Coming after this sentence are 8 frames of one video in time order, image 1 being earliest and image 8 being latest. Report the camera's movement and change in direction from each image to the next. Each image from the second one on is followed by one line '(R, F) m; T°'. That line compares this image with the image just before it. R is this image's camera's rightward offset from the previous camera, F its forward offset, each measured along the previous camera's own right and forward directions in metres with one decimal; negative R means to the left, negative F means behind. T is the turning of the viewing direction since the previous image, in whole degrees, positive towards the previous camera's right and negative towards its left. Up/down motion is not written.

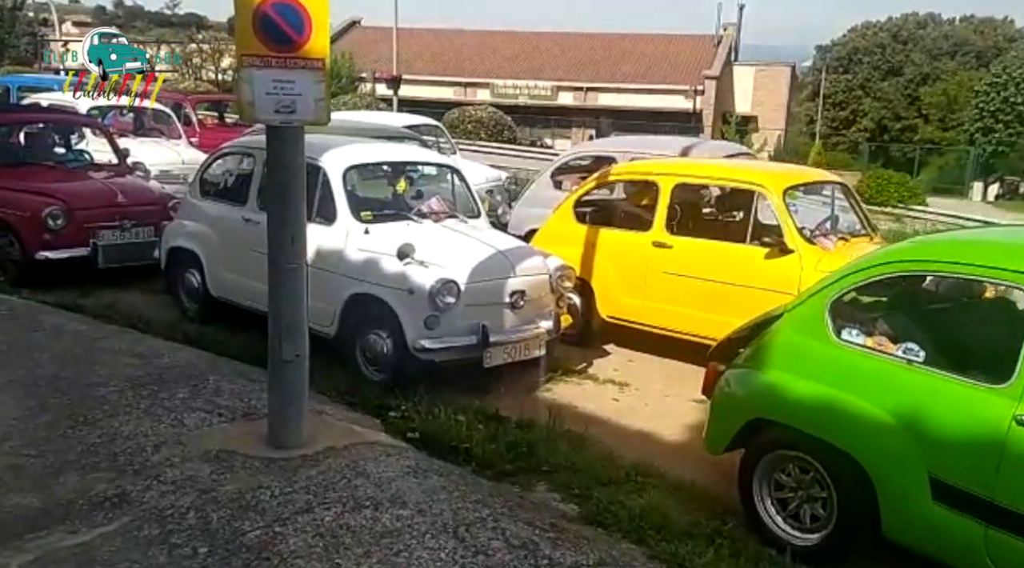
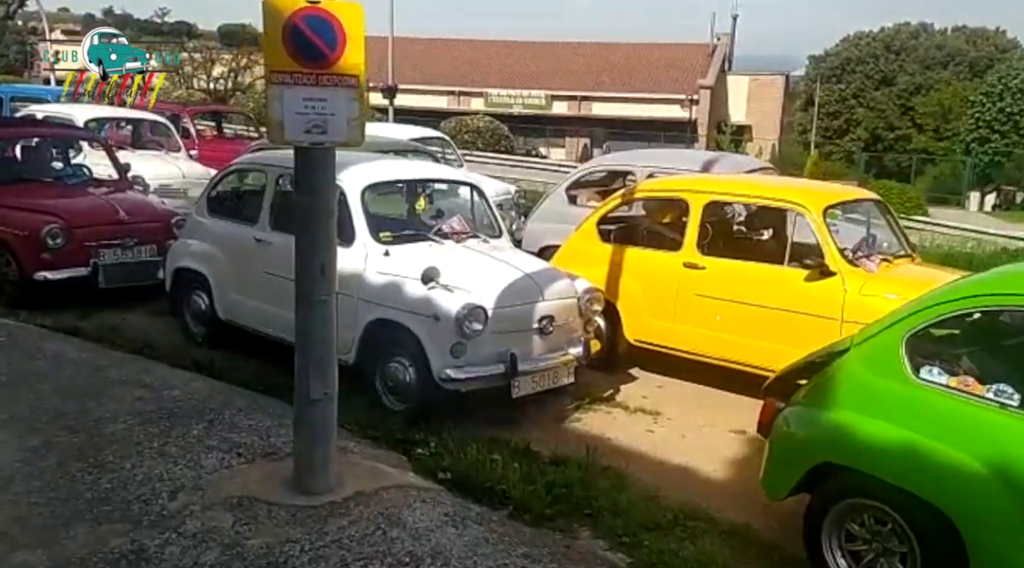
(-0.2, +0.3) m; +1°
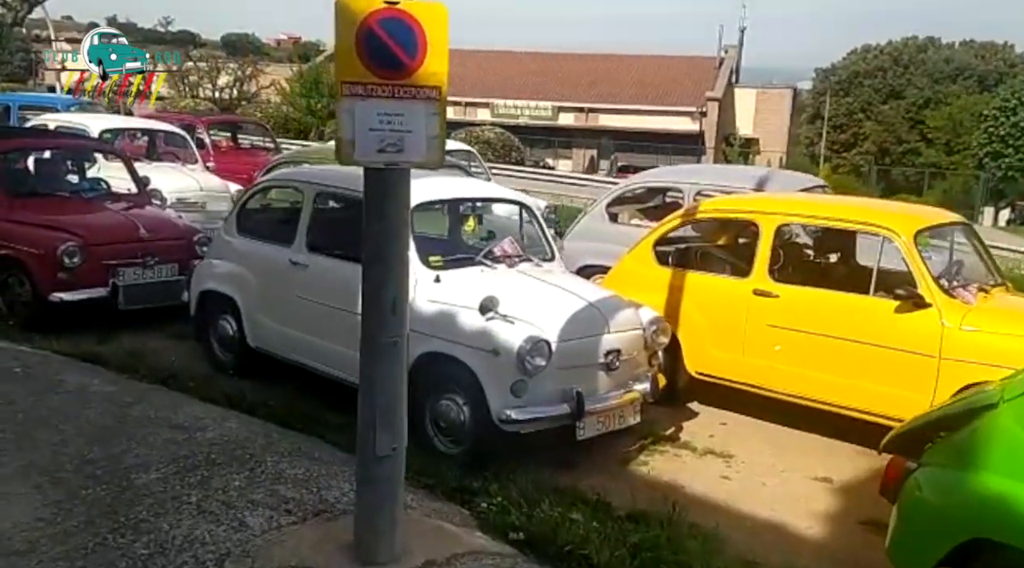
(-0.4, +0.5) m; 0°
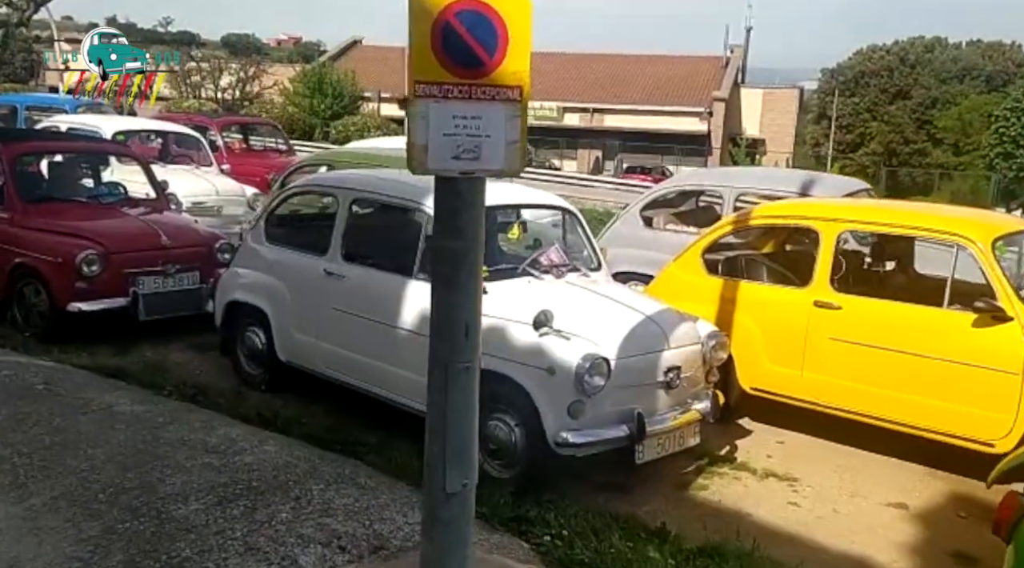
(-0.3, +0.3) m; 0°
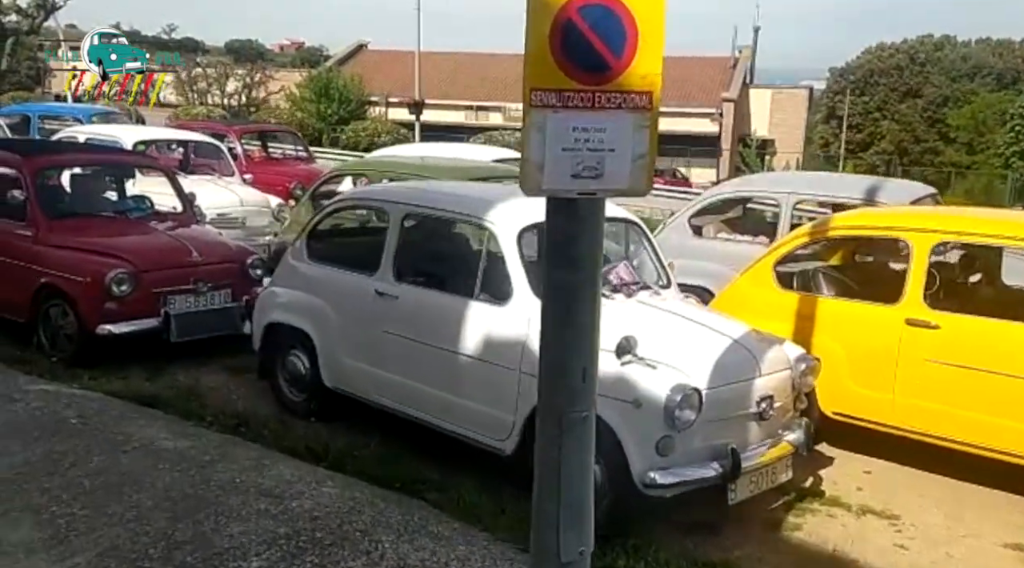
(-0.4, +0.4) m; 0°
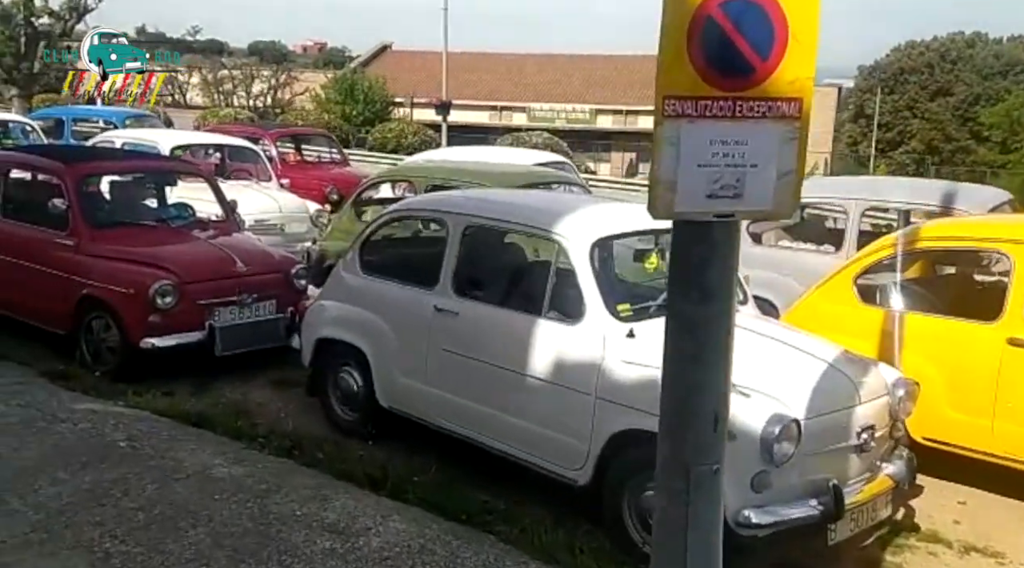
(-0.3, +0.3) m; -1°
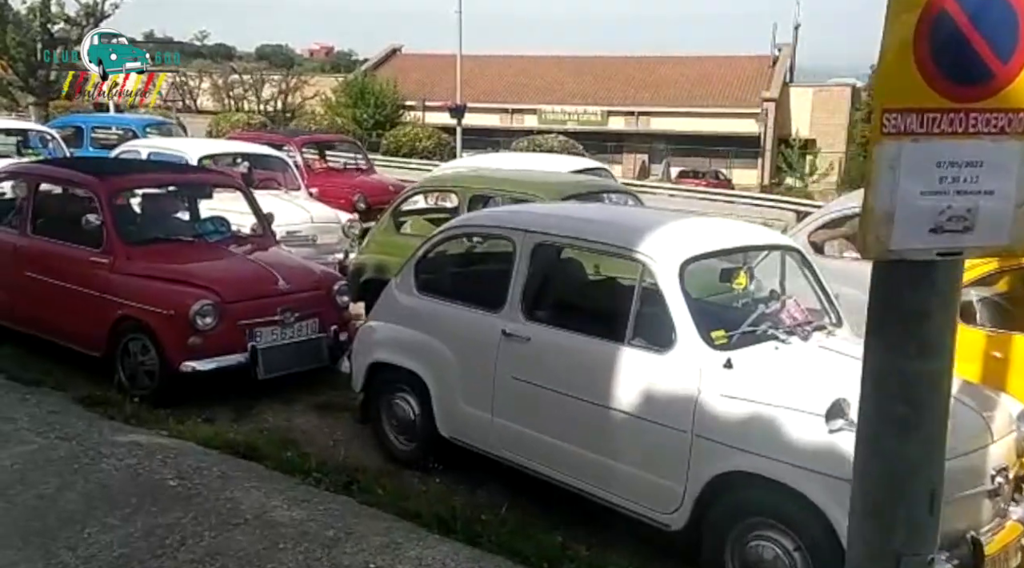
(-0.4, +0.4) m; -1°
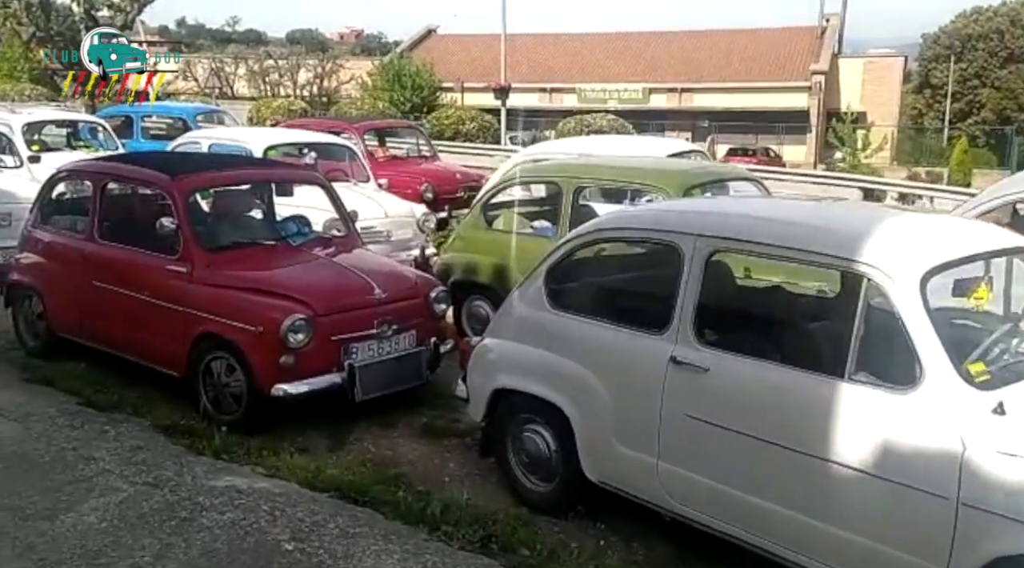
(-0.6, +0.8) m; -2°
